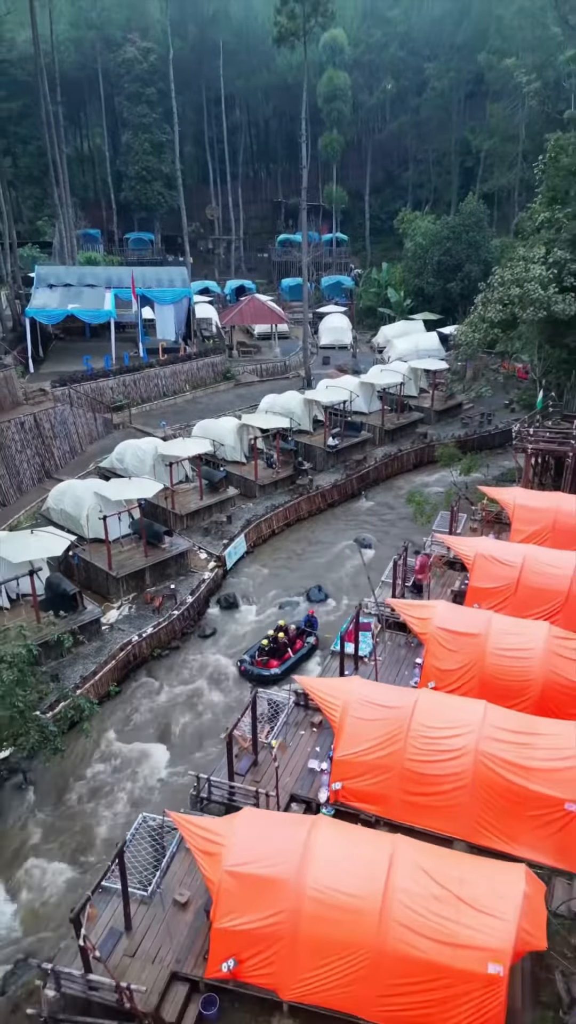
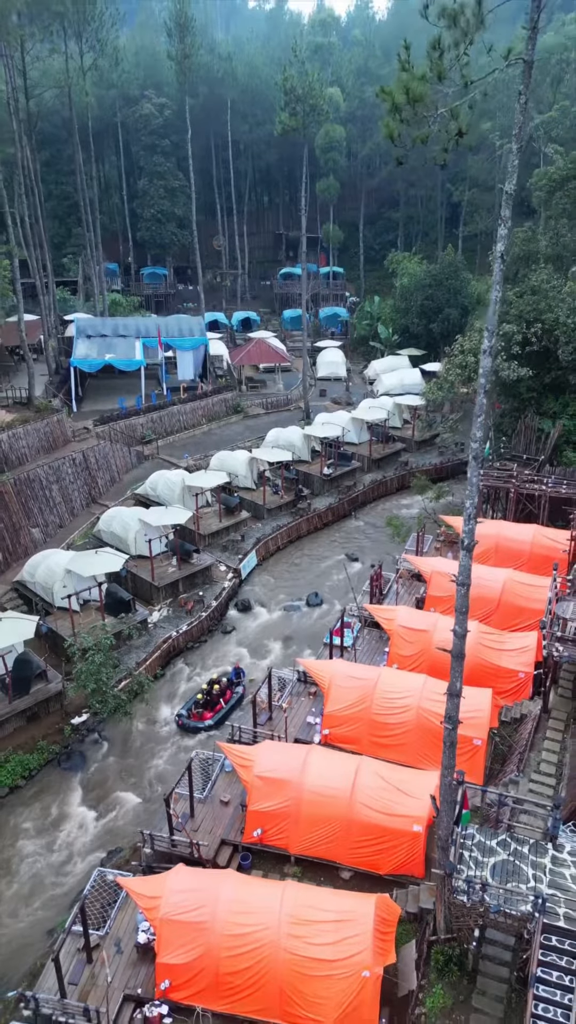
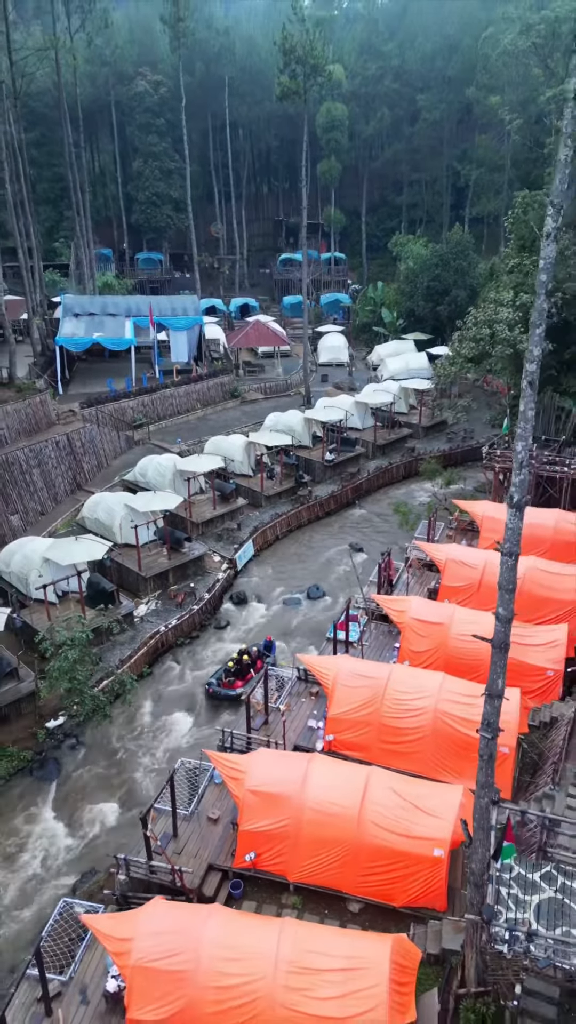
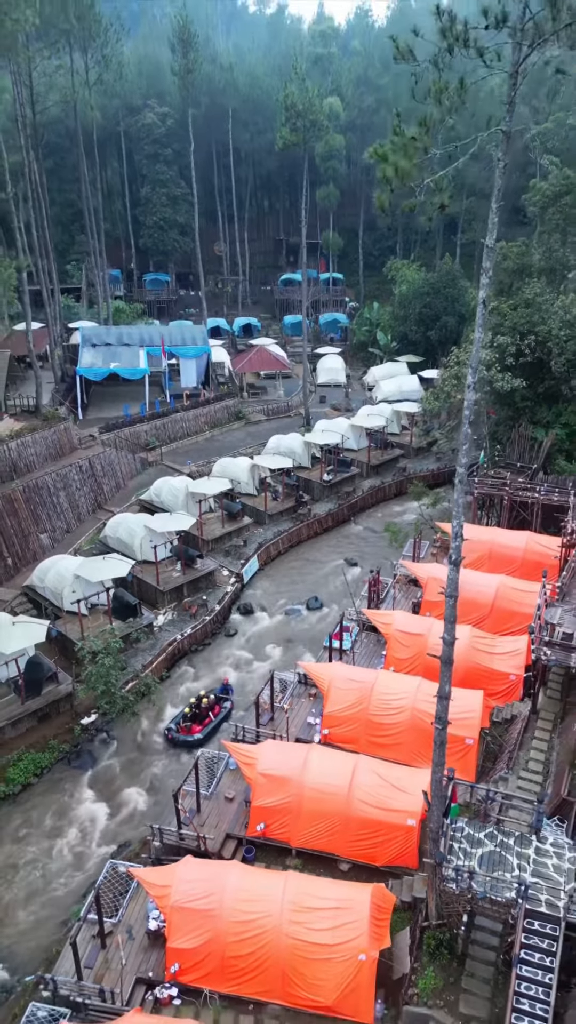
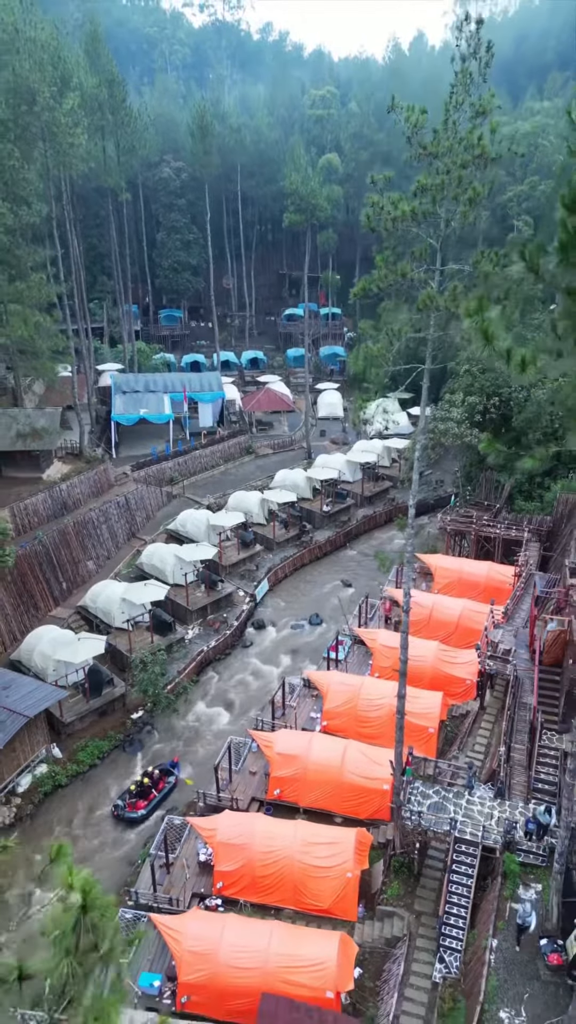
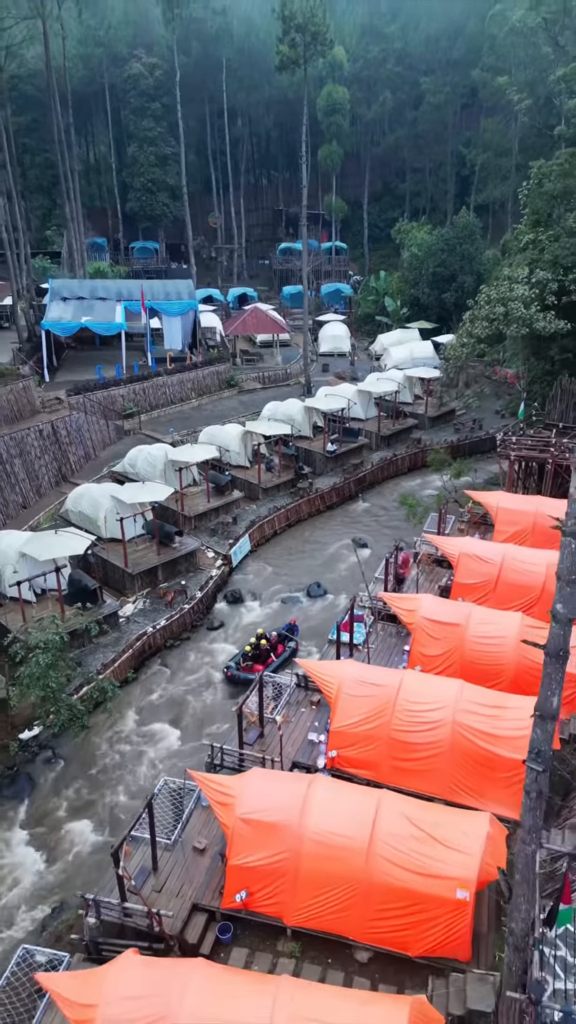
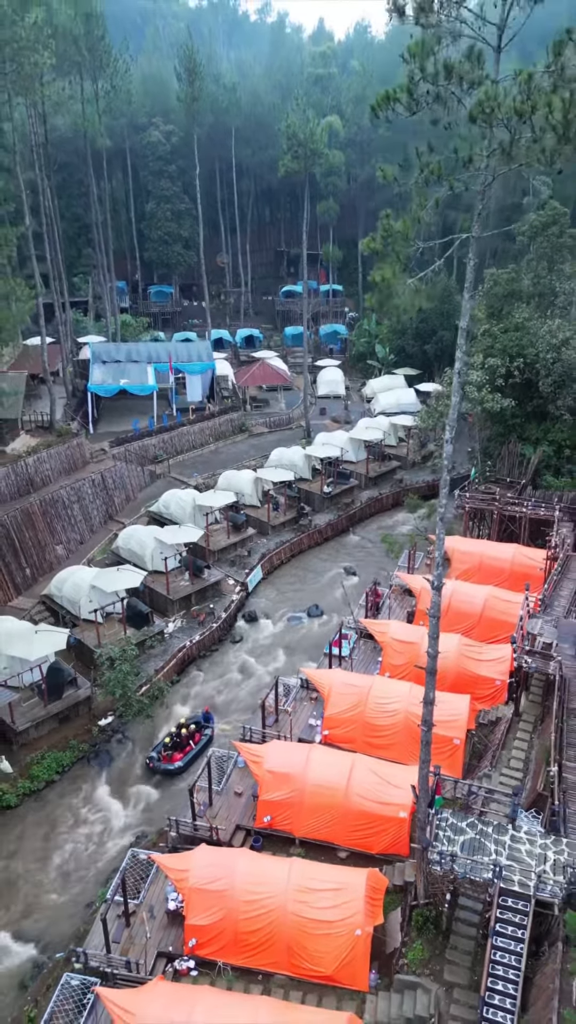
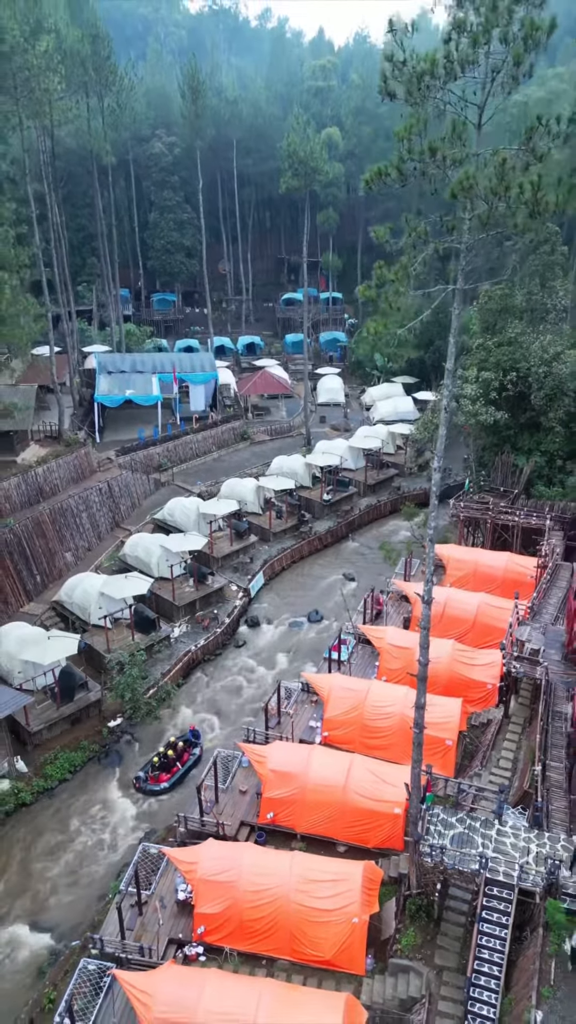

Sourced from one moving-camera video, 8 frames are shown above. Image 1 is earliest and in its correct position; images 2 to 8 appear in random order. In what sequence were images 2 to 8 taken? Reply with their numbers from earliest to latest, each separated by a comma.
6, 3, 2, 4, 7, 8, 5
